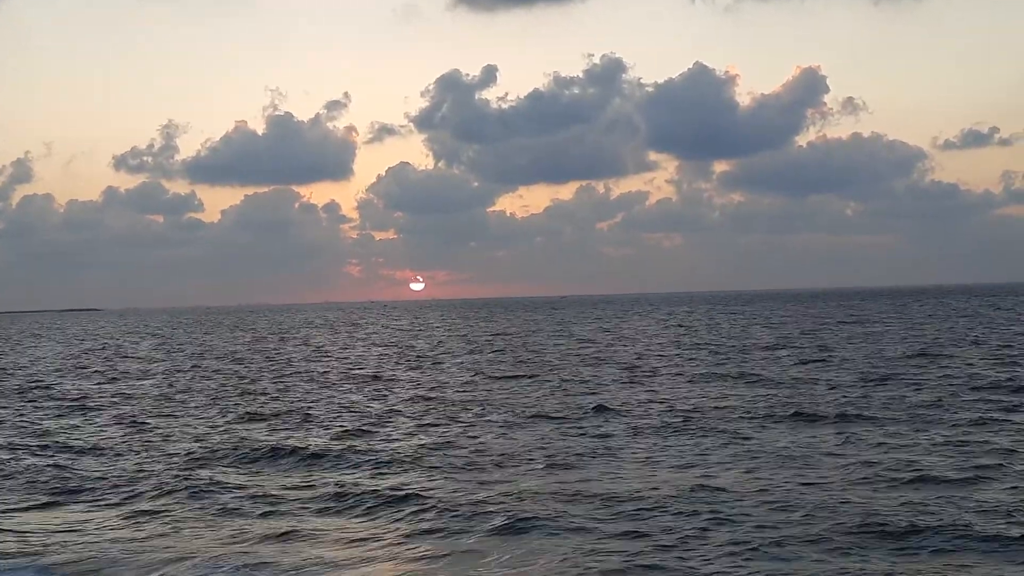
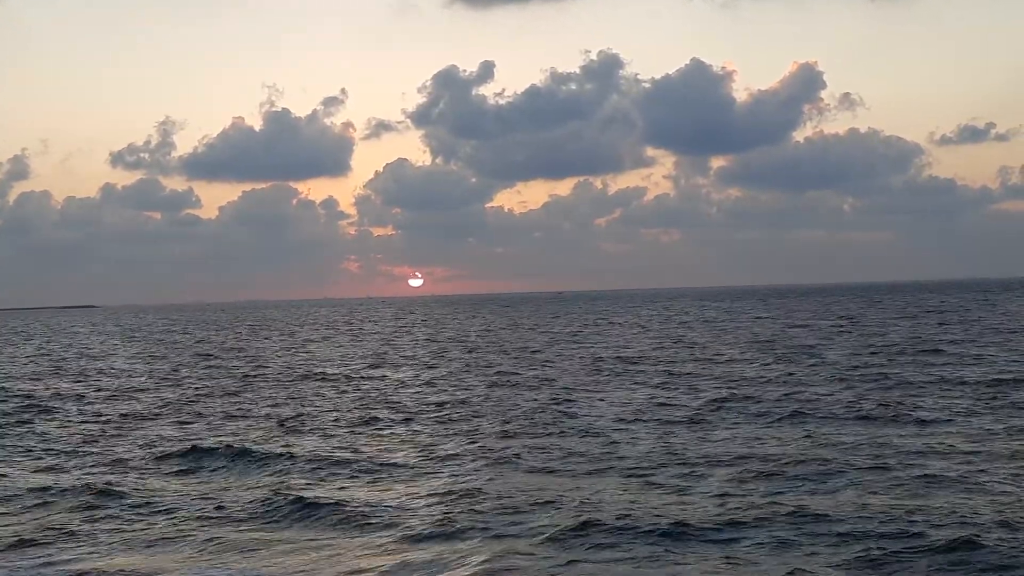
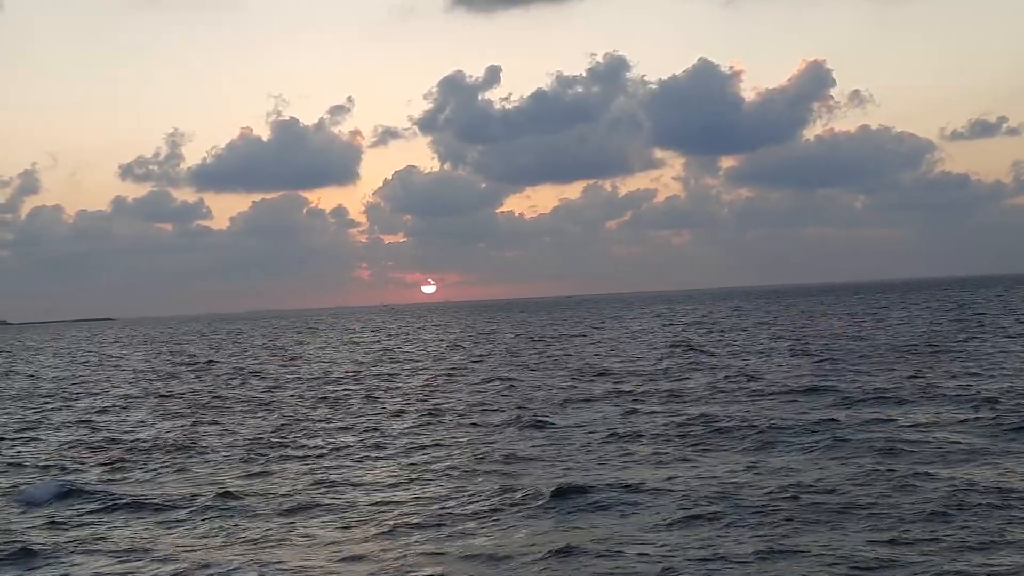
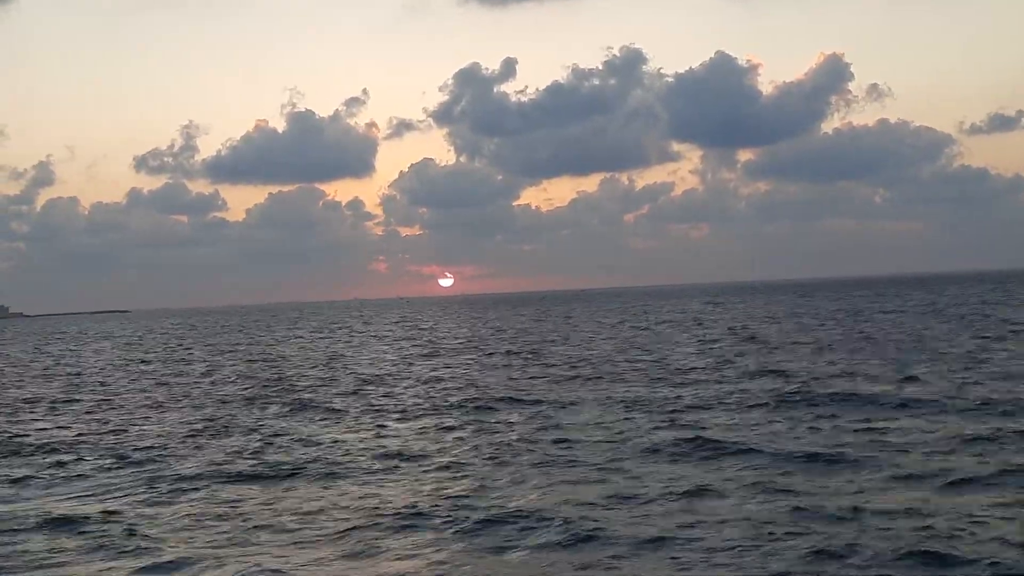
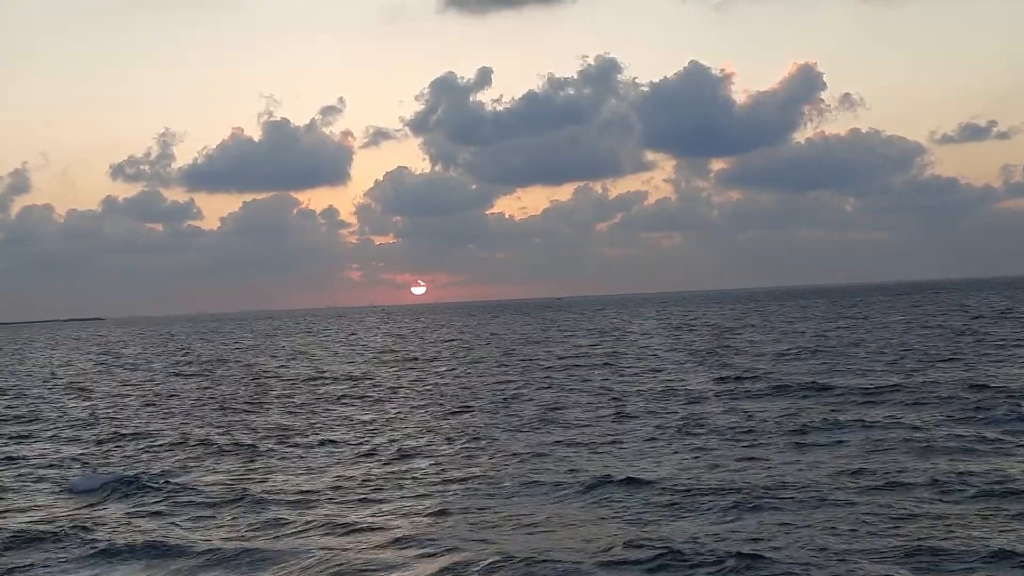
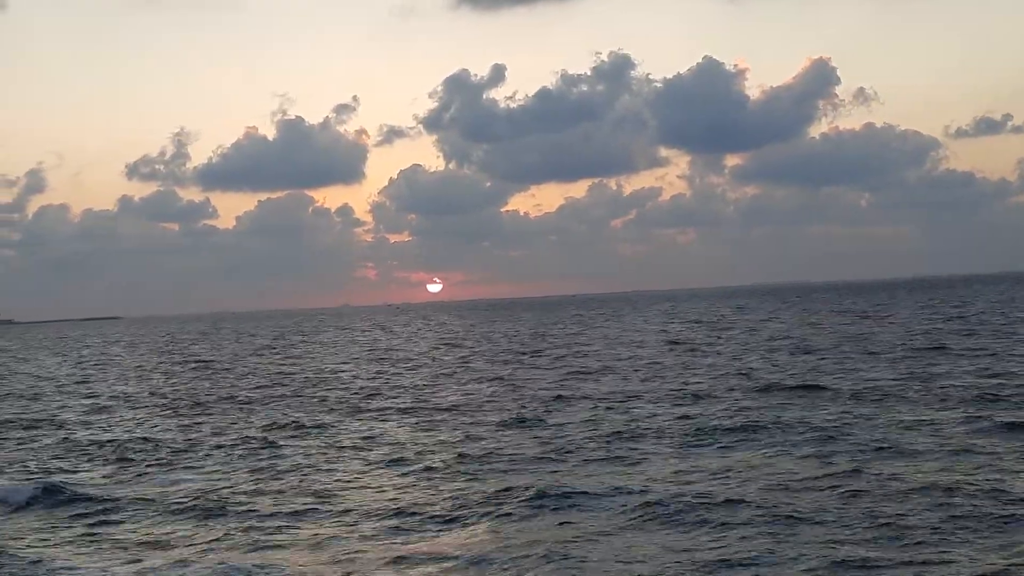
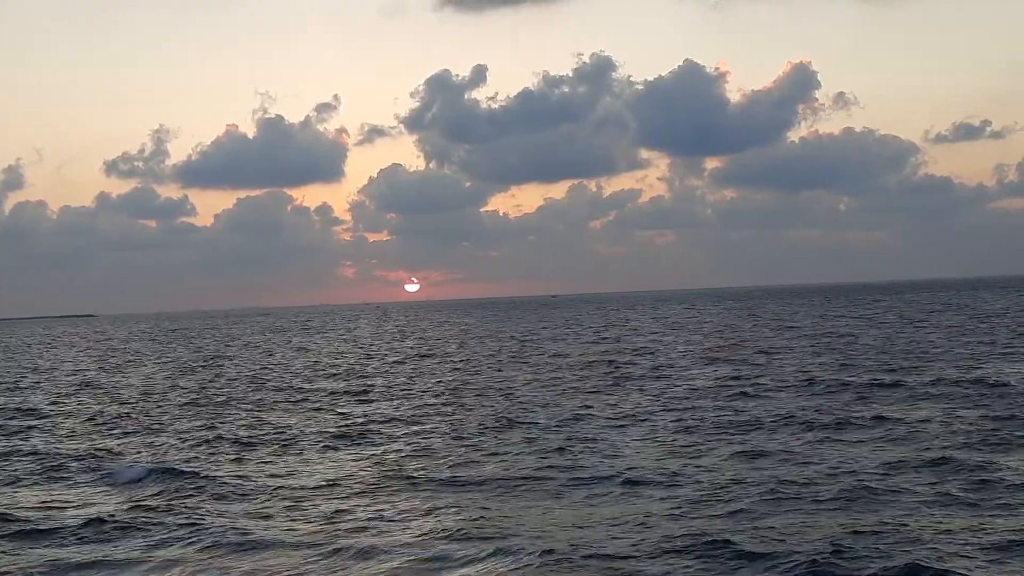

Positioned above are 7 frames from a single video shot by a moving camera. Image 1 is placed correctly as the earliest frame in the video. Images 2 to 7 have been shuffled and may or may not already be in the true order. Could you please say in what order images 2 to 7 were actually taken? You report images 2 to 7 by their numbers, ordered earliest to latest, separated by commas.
2, 7, 5, 3, 6, 4
